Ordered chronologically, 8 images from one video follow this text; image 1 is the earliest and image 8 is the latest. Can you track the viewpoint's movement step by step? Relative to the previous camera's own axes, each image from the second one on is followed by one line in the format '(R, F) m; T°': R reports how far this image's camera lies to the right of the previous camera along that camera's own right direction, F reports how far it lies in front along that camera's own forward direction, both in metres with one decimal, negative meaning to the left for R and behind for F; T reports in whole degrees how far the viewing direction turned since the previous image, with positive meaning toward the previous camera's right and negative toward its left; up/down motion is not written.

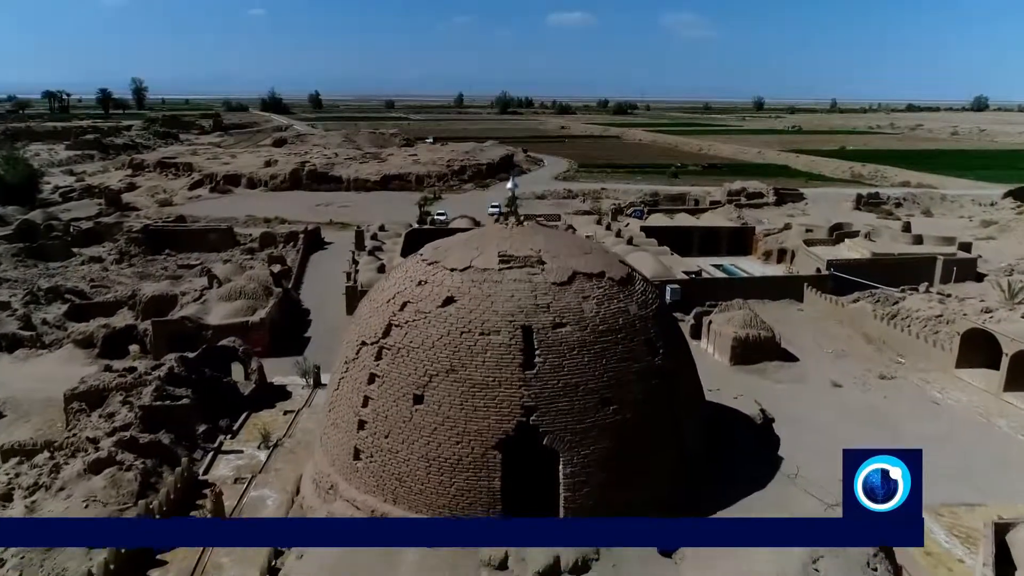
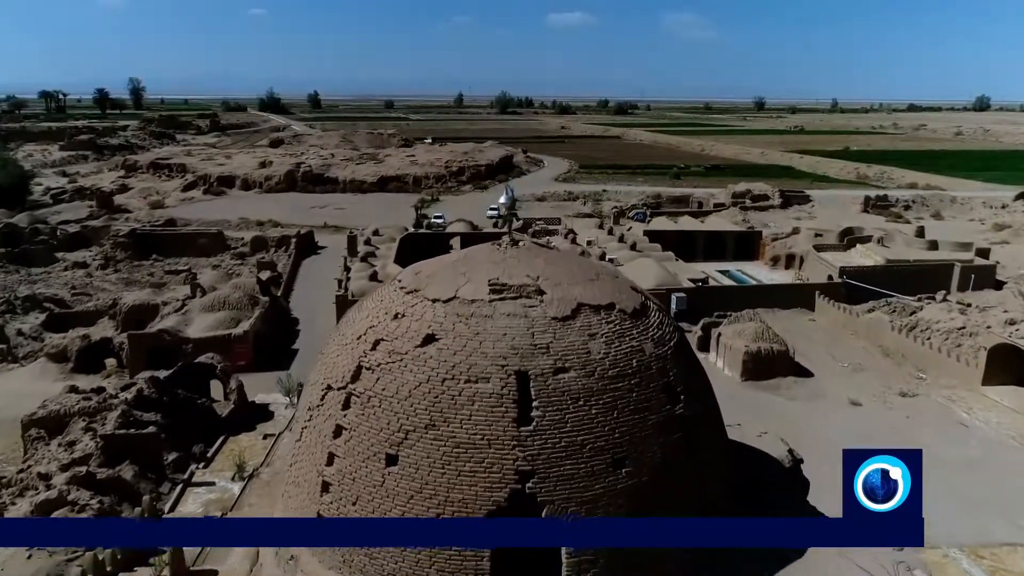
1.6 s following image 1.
(+0.1, +1.1) m; 0°
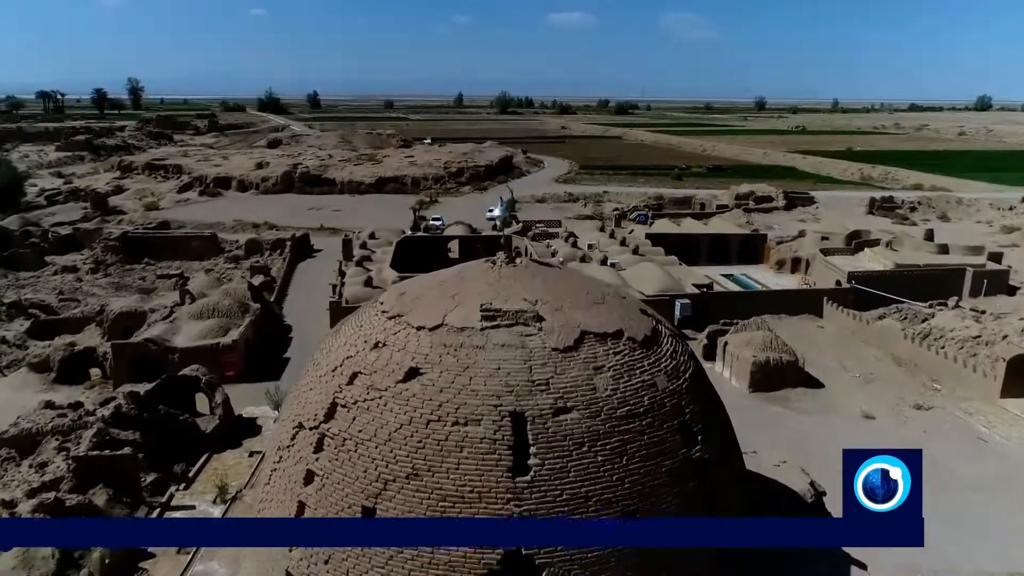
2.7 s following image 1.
(0.0, +0.7) m; 0°
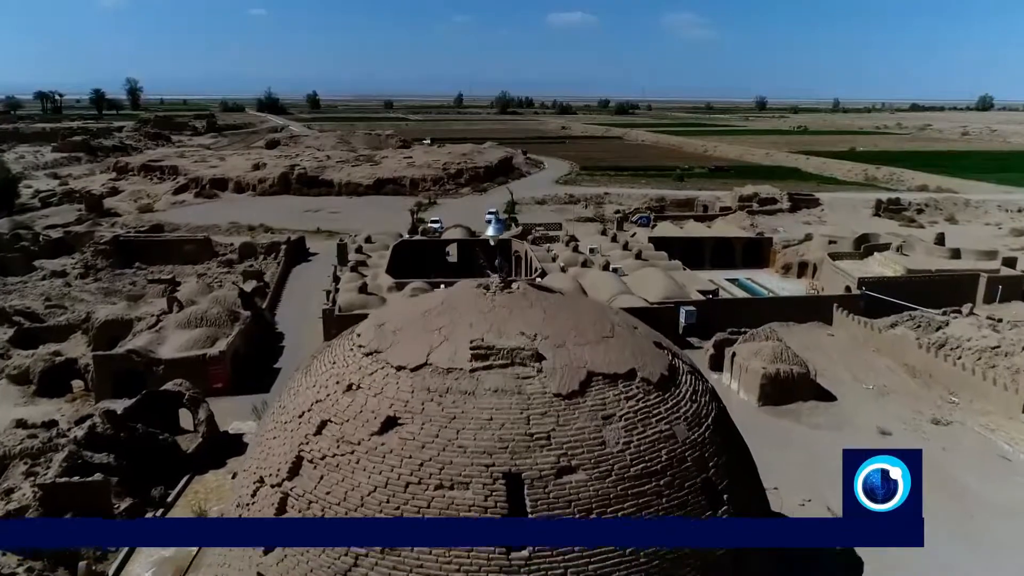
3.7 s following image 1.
(0.0, +0.7) m; 0°
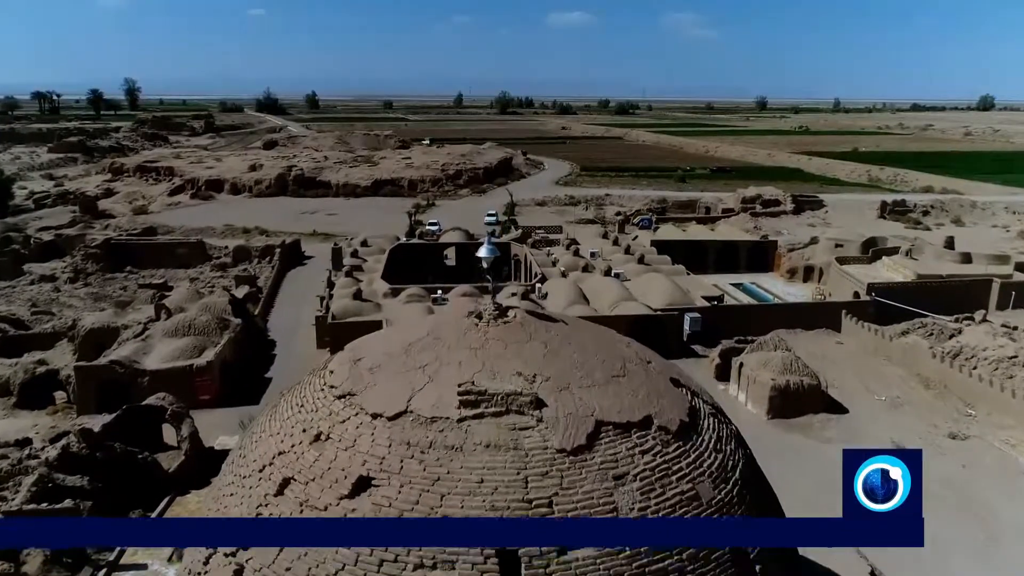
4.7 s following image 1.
(0.0, +0.6) m; 0°
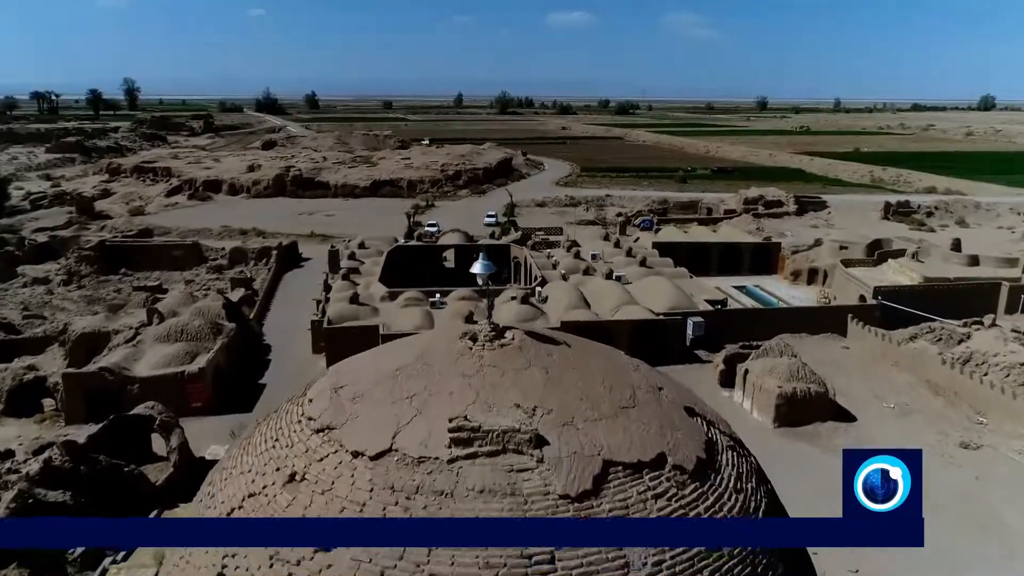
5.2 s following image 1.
(0.0, +0.4) m; 0°
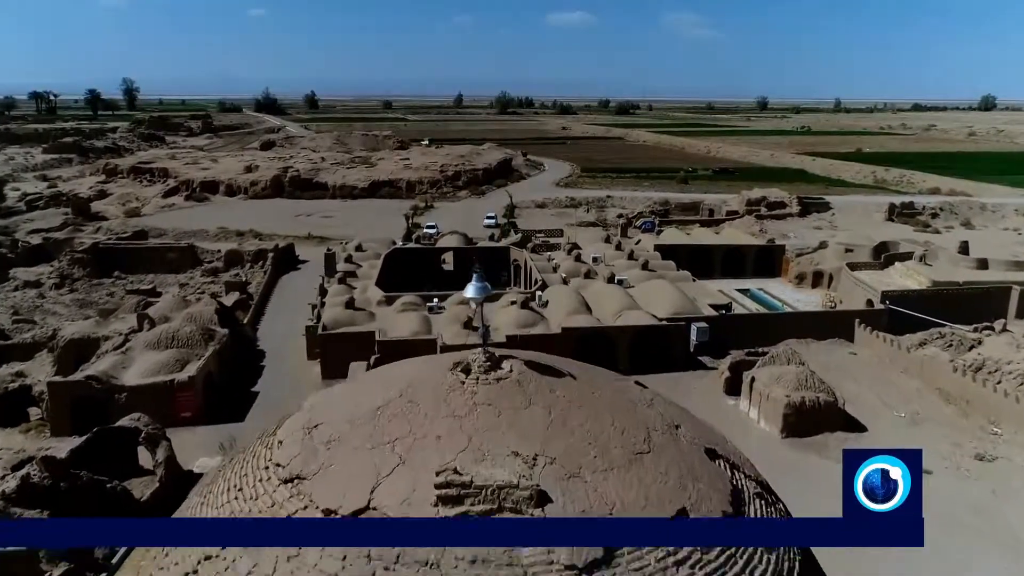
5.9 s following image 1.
(0.0, +0.5) m; 0°
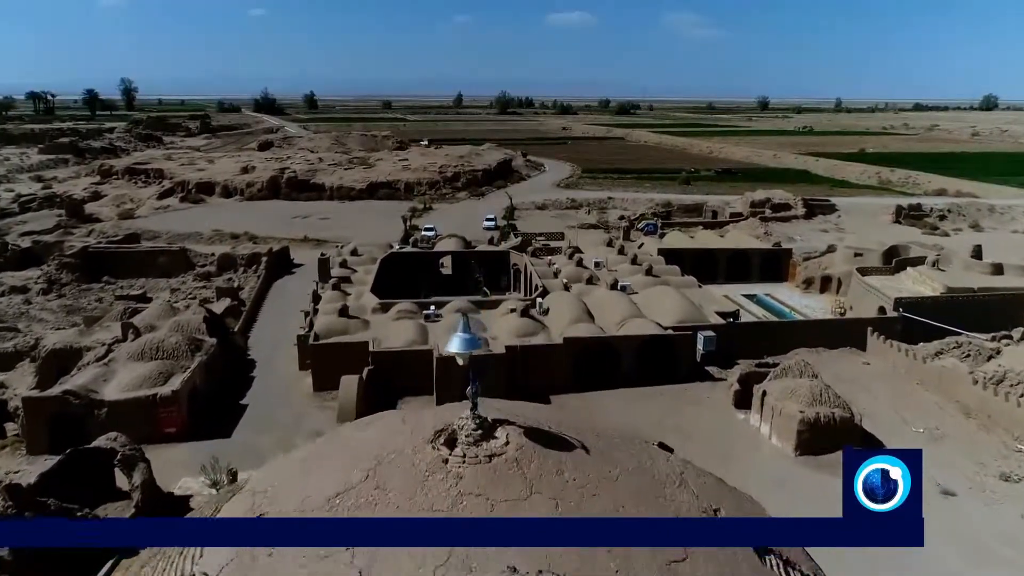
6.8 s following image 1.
(0.0, +0.7) m; 0°
